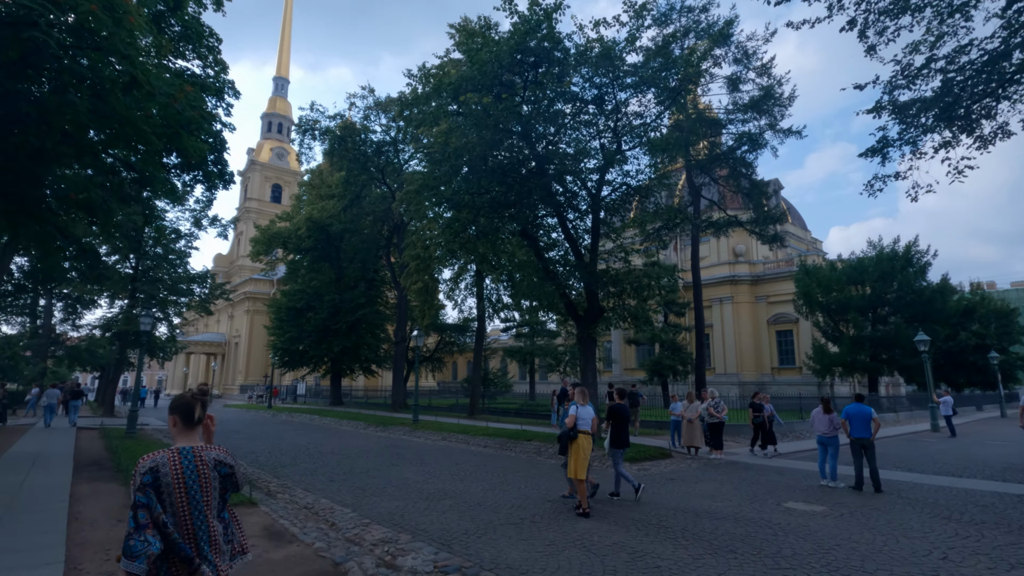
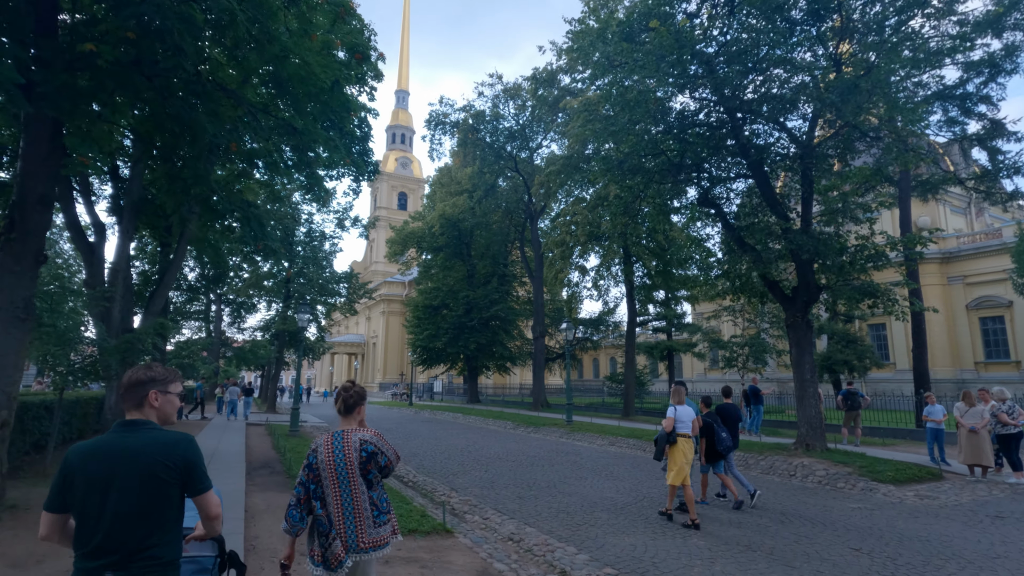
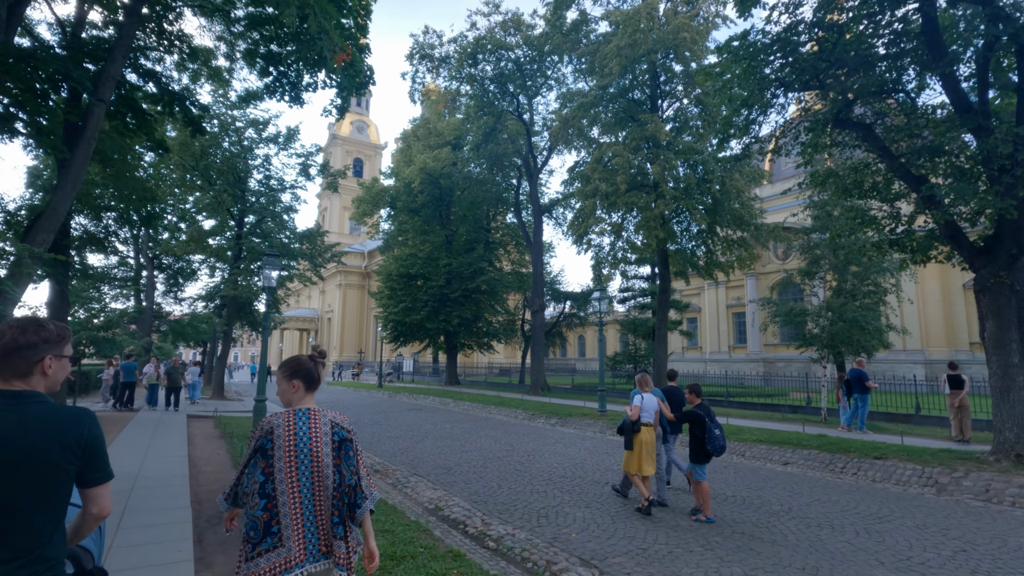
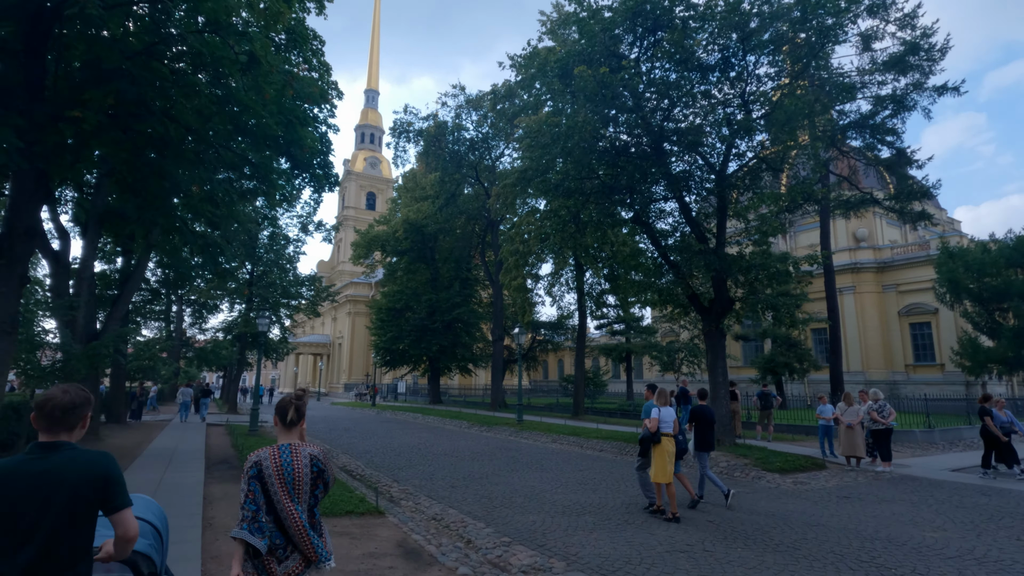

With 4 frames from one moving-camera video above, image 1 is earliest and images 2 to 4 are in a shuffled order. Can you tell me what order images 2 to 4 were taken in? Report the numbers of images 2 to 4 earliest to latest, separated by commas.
4, 2, 3
